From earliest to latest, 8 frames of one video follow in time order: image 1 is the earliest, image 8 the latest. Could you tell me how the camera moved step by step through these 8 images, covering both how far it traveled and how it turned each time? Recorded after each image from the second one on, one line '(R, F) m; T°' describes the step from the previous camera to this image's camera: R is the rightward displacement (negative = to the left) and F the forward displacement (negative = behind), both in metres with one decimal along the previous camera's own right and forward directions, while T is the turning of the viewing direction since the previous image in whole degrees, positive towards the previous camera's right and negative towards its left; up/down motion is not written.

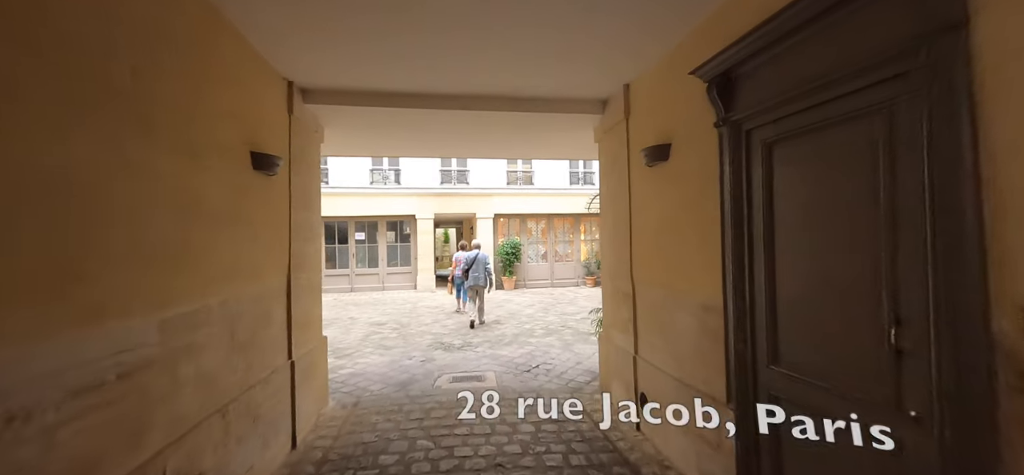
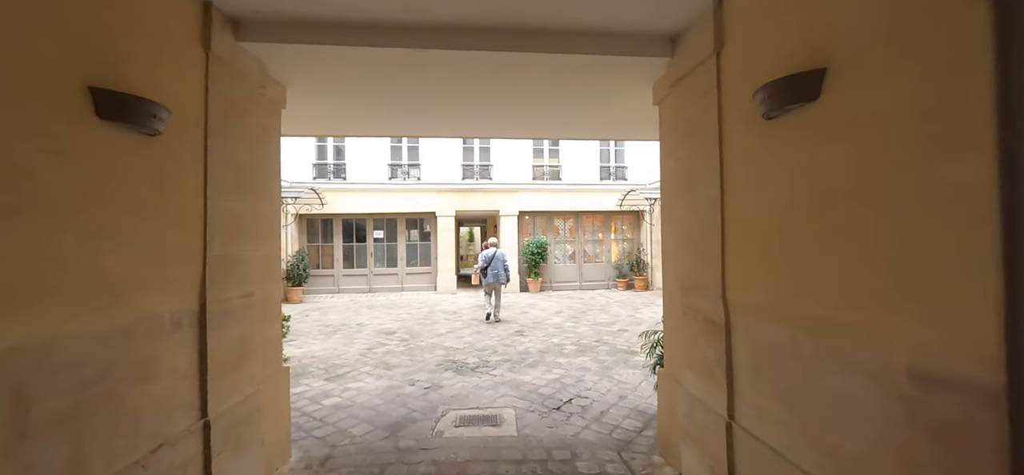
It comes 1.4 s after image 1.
(0.0, +1.2) m; -4°
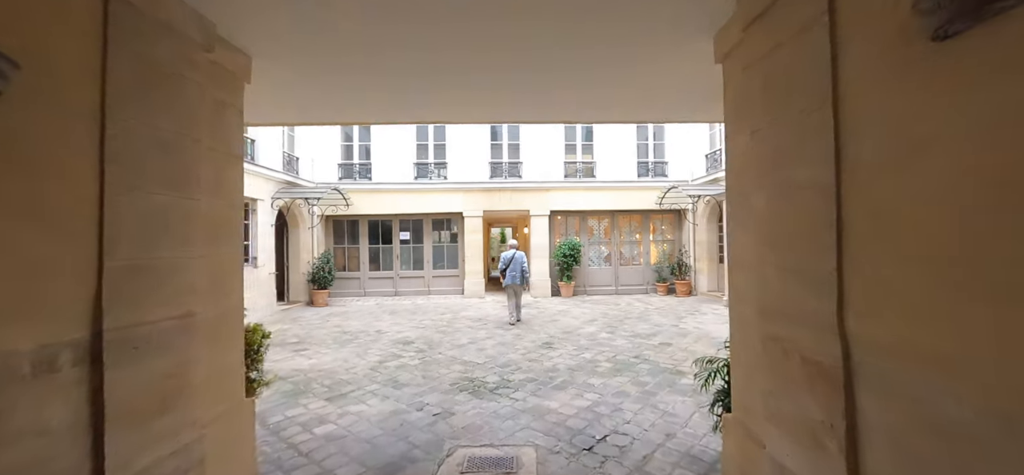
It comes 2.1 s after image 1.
(+0.1, +0.7) m; -5°
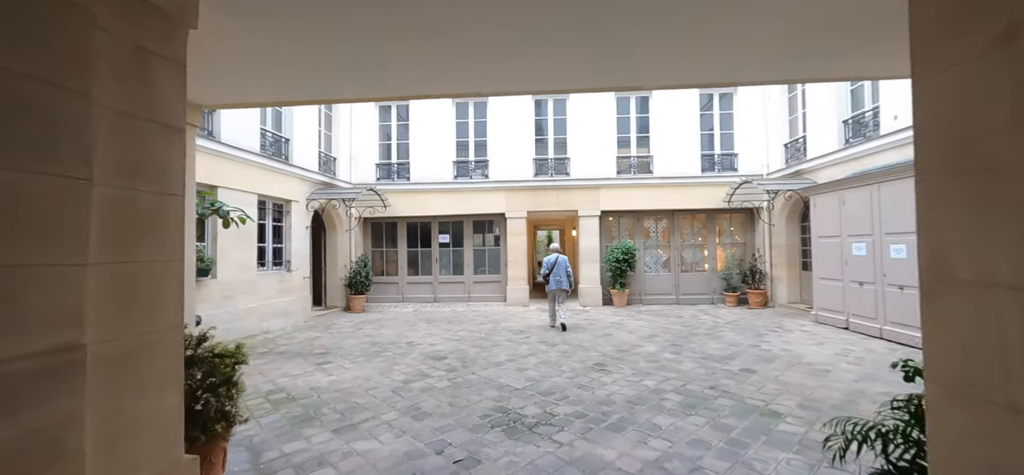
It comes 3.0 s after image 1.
(0.0, +0.8) m; -7°
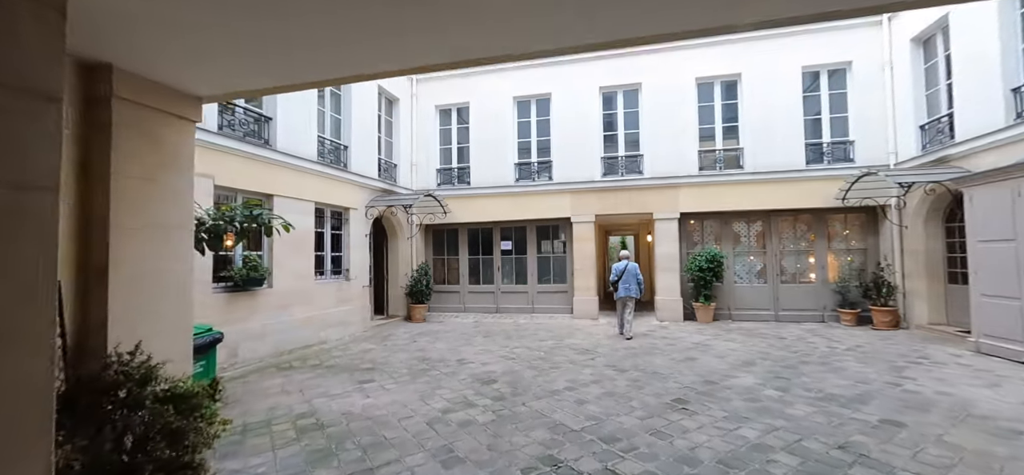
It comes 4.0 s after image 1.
(+0.2, +0.7) m; -10°
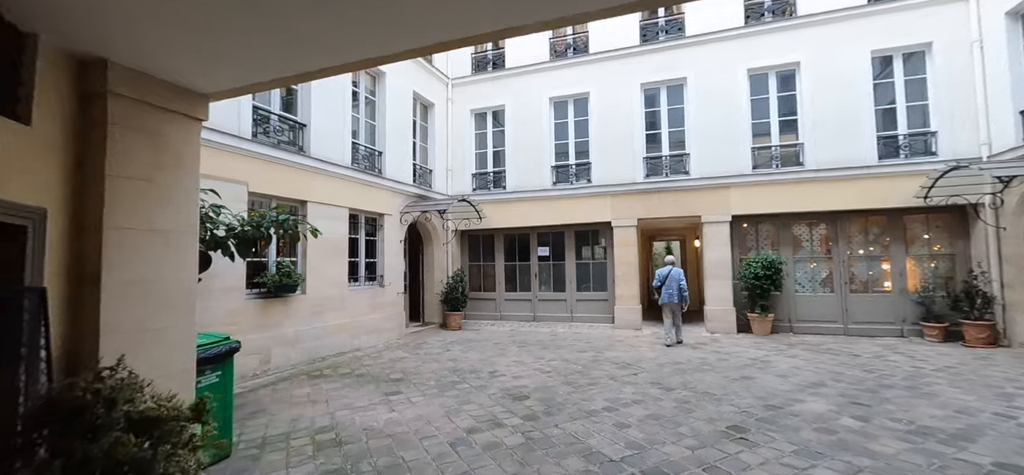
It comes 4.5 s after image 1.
(+0.1, +0.3) m; -6°
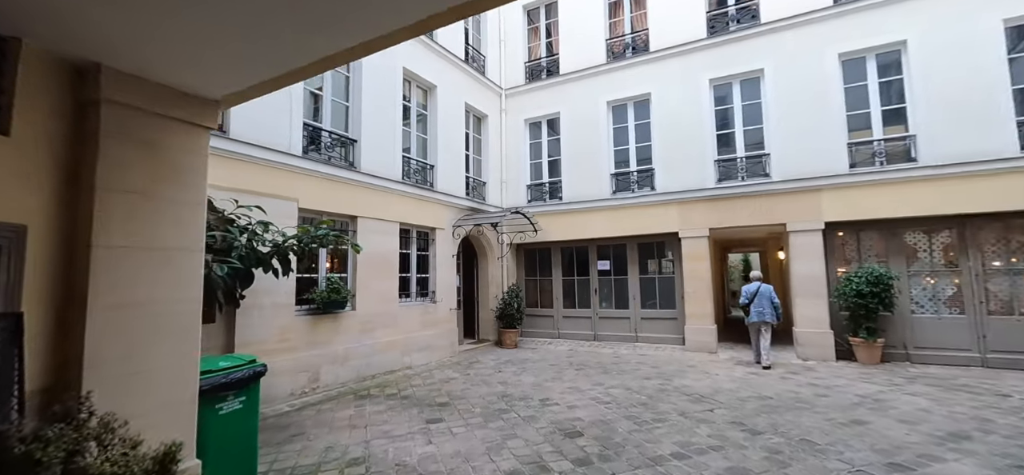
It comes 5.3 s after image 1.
(+0.1, +0.5) m; -9°
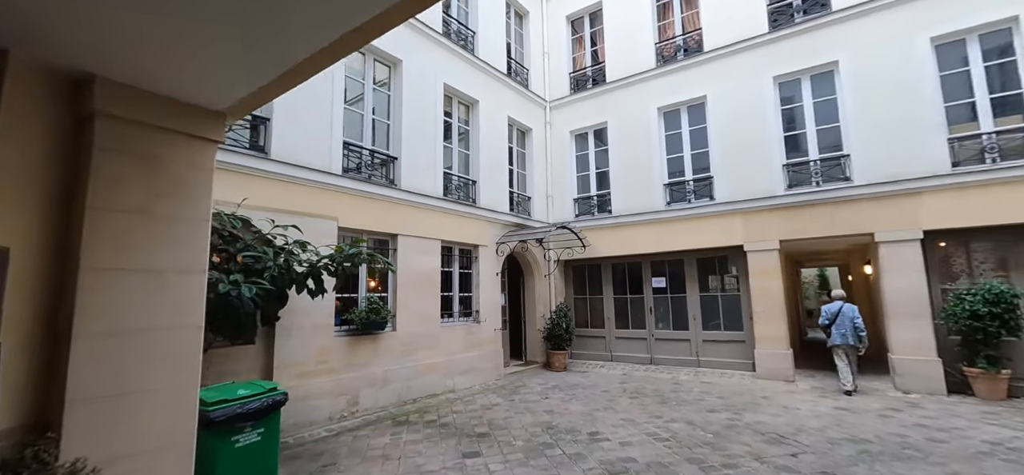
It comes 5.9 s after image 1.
(+0.1, +0.4) m; -7°
